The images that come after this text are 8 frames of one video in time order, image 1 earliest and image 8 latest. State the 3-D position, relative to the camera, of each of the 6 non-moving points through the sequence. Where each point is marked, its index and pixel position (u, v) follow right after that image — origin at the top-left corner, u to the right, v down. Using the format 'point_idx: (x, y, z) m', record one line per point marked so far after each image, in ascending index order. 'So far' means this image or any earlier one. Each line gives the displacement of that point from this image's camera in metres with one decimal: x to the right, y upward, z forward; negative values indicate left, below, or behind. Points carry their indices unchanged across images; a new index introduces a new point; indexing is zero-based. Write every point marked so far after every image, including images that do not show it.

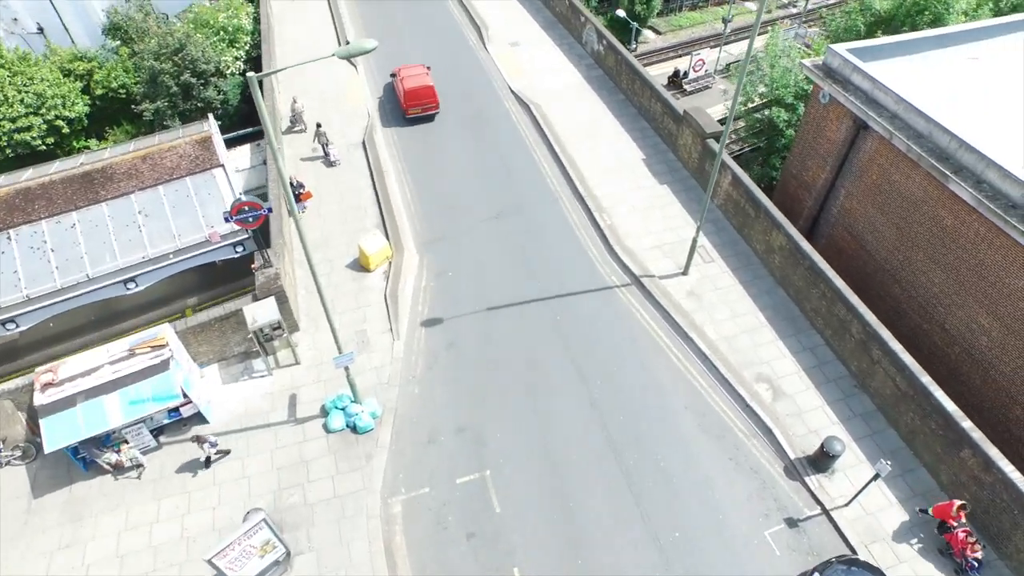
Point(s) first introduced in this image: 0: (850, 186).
0: (+10.1, +3.1, +19.2) m
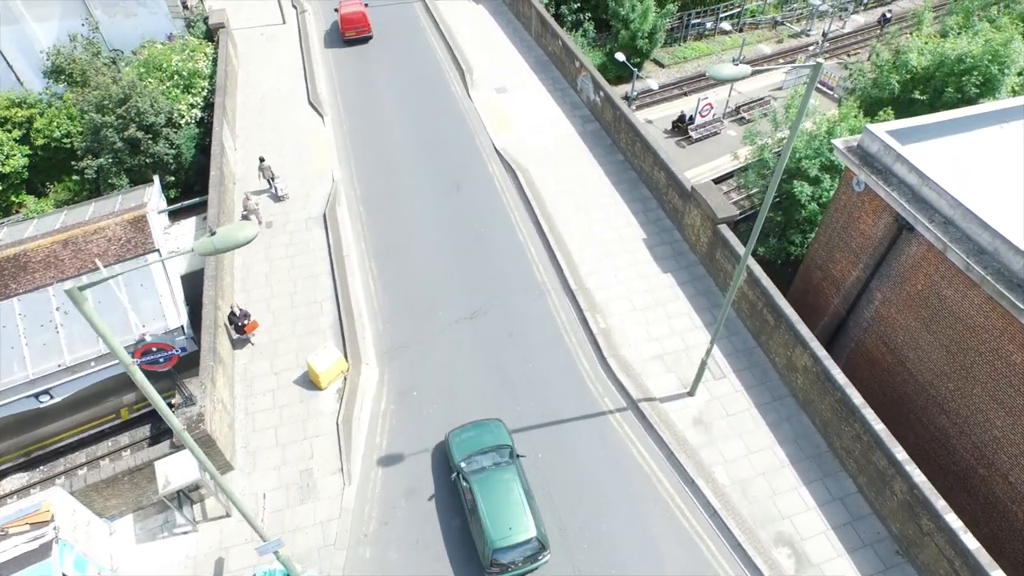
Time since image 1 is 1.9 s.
0: (+9.5, -0.1, +16.2) m
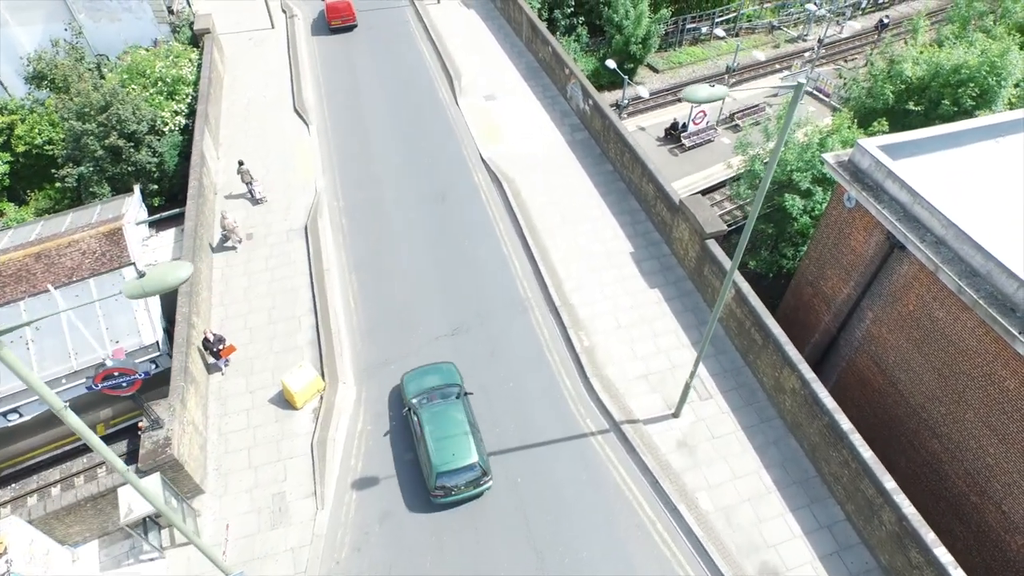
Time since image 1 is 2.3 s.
0: (+9.0, -0.5, +15.7) m
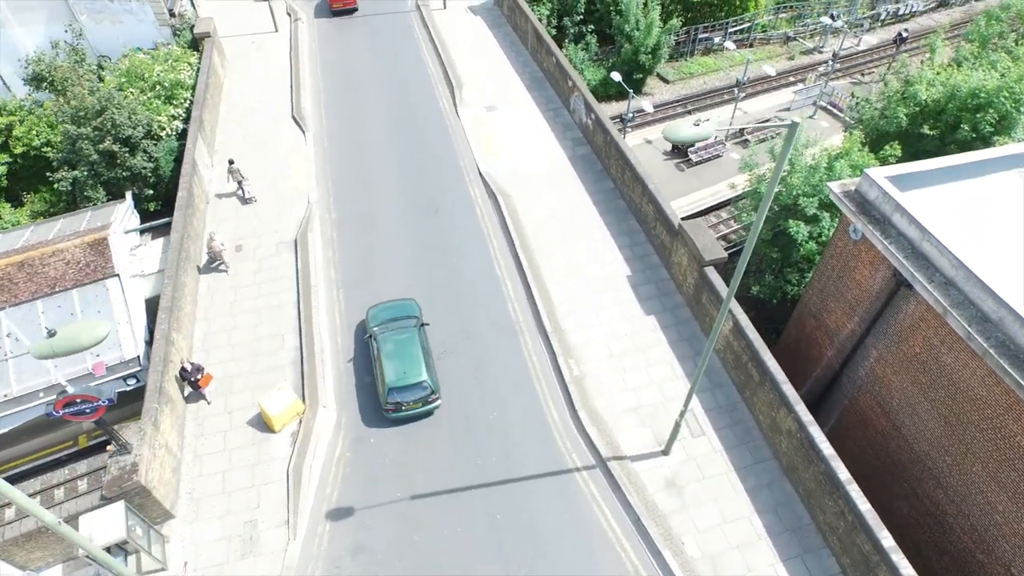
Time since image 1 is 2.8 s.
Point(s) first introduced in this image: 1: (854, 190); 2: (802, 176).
0: (+8.6, -1.4, +15.0) m
1: (+8.0, +2.3, +15.0) m
2: (+8.6, +3.3, +19.0) m
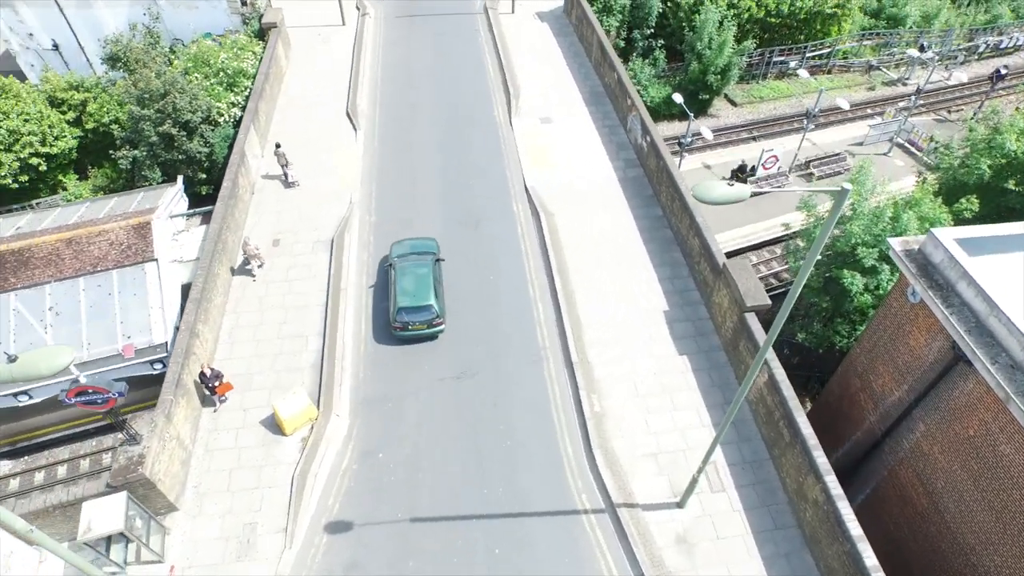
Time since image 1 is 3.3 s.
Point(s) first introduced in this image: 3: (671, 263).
0: (+8.9, -2.9, +13.7) m
1: (+8.7, +0.8, +13.8) m
2: (+9.7, +1.7, +17.7) m
3: (+4.8, +0.7, +19.3) m
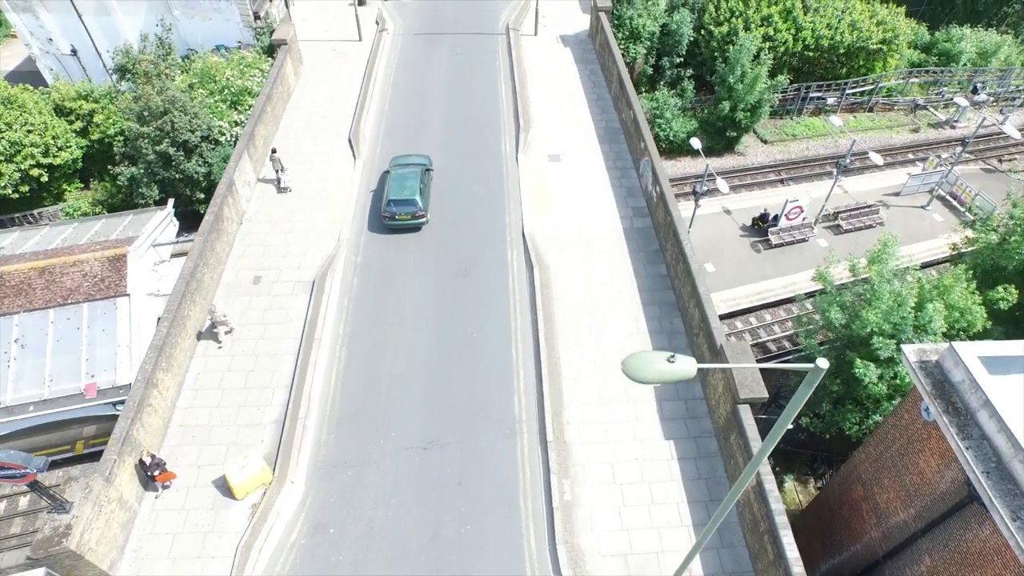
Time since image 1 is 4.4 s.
0: (+8.0, -5.1, +12.1) m
1: (+8.0, -1.4, +12.1) m
2: (+9.2, -0.5, +16.0) m
3: (+4.4, -1.2, +17.9) m
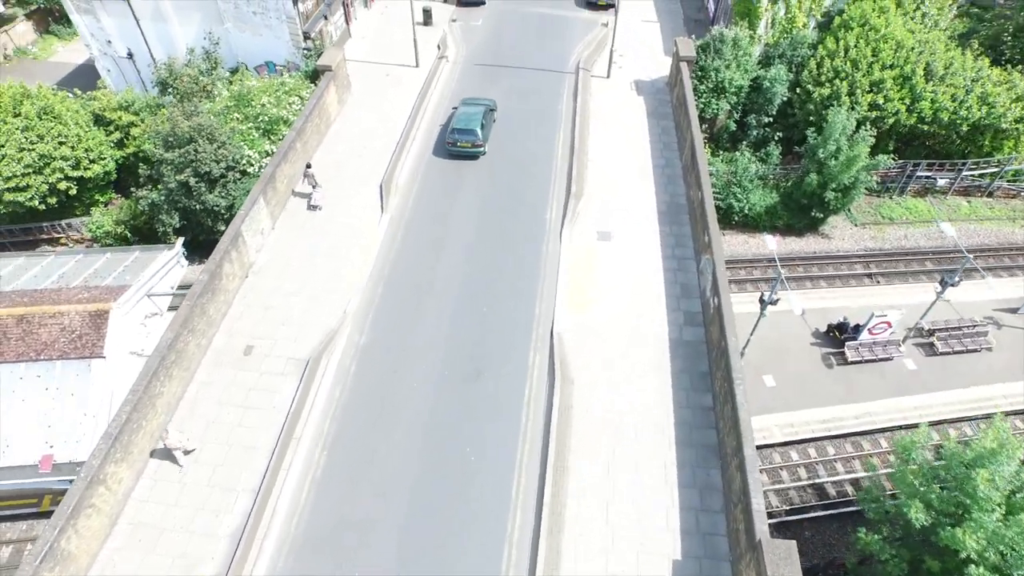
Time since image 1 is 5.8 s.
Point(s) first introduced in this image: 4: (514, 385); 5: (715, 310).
0: (+6.9, -8.9, +8.7) m
1: (+7.4, -5.1, +8.7) m
2: (+9.1, -4.5, +12.4) m
3: (+4.4, -4.6, +14.8) m
4: (0.0, -2.5, +16.7) m
5: (+5.4, -0.5, +17.2) m
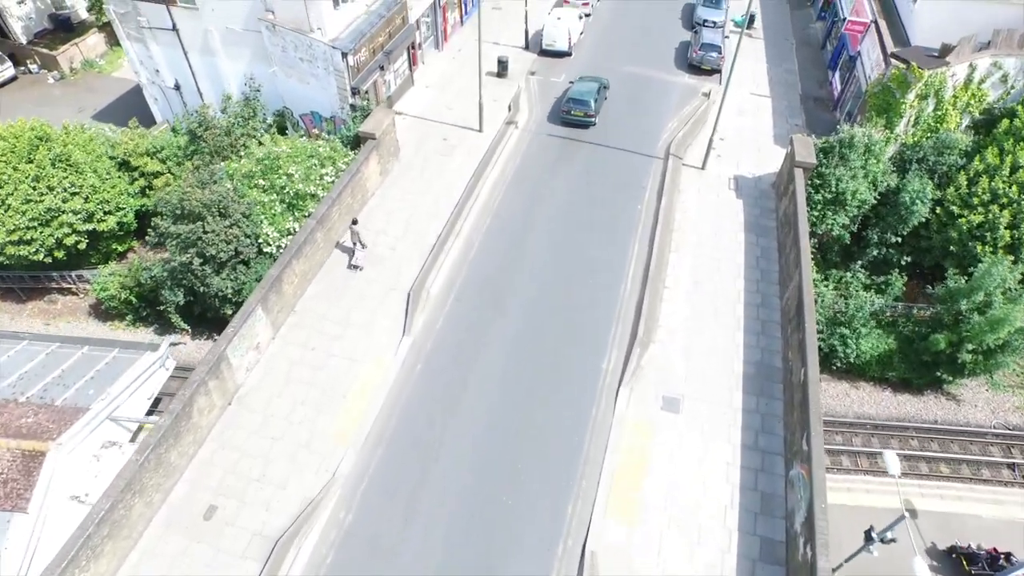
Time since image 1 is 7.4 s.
0: (+5.4, -13.8, +4.1) m
1: (+6.2, -10.1, +4.0) m
2: (+8.4, -9.7, +7.5) m
3: (+4.0, -9.2, +10.3) m
4: (+0.1, -6.6, +12.7) m
5: (+5.7, -5.3, +12.6) m
